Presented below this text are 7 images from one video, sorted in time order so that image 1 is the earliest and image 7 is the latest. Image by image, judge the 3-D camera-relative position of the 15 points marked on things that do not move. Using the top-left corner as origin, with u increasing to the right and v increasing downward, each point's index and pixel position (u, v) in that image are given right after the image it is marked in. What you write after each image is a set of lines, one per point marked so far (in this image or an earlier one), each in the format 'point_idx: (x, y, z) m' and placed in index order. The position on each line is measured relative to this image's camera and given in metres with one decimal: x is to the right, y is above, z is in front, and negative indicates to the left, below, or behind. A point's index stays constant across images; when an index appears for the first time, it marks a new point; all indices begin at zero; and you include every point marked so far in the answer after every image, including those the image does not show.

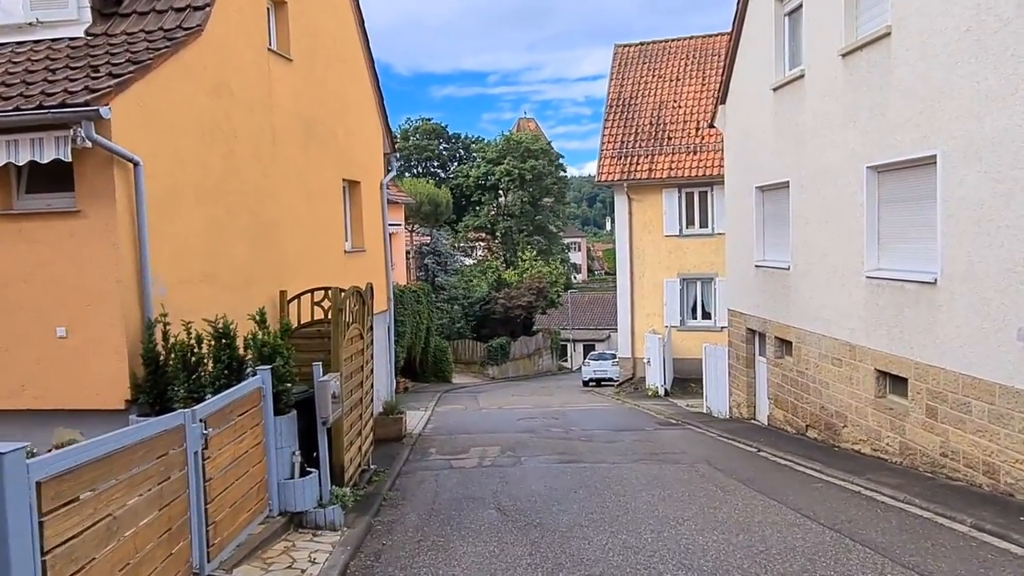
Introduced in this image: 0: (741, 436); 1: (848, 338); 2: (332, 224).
0: (+4.2, -2.7, +14.4) m
1: (+5.2, -0.8, +11.9) m
2: (-3.0, +1.1, +13.1) m
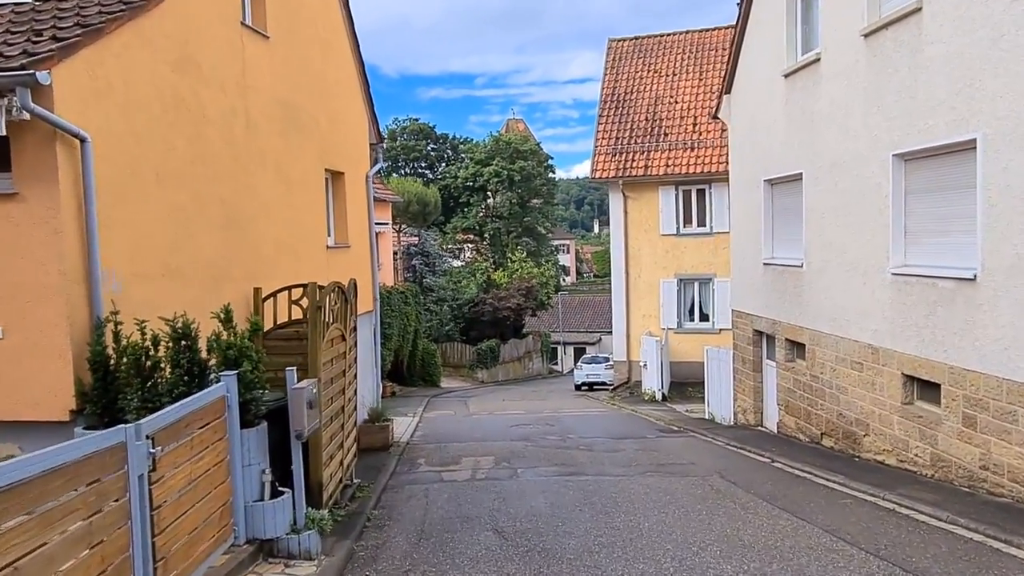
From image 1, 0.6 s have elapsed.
0: (+4.1, -2.7, +13.6) m
1: (+5.1, -0.7, +11.1) m
2: (-3.1, +1.1, +12.2) m
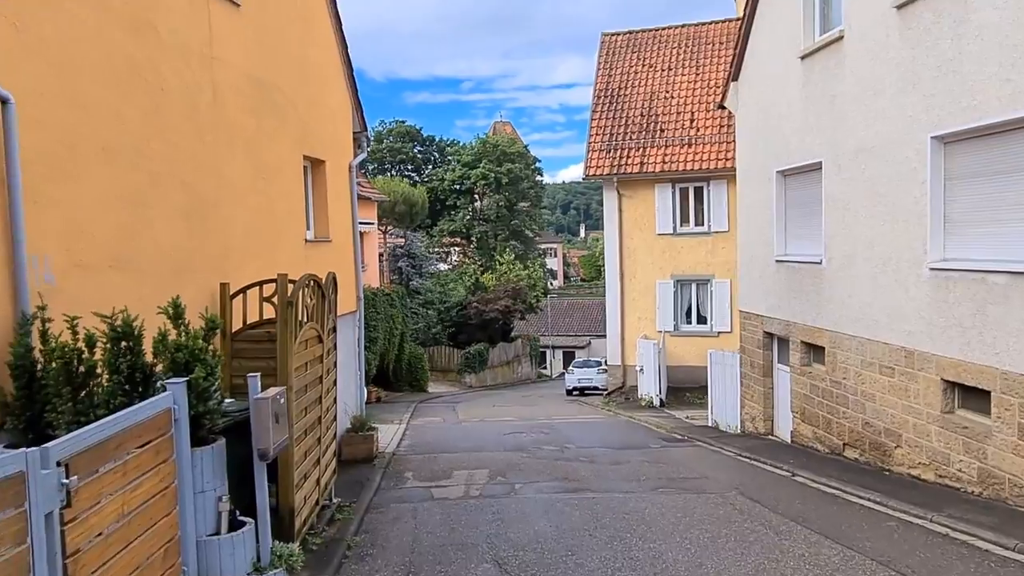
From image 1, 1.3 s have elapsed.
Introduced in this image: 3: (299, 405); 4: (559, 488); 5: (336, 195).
0: (+4.1, -2.7, +12.5) m
1: (+5.1, -0.7, +10.1) m
2: (-3.1, +1.1, +11.0) m
3: (-1.8, -1.0, +6.7) m
4: (+0.6, -2.6, +10.1) m
5: (-3.0, +1.6, +13.2) m
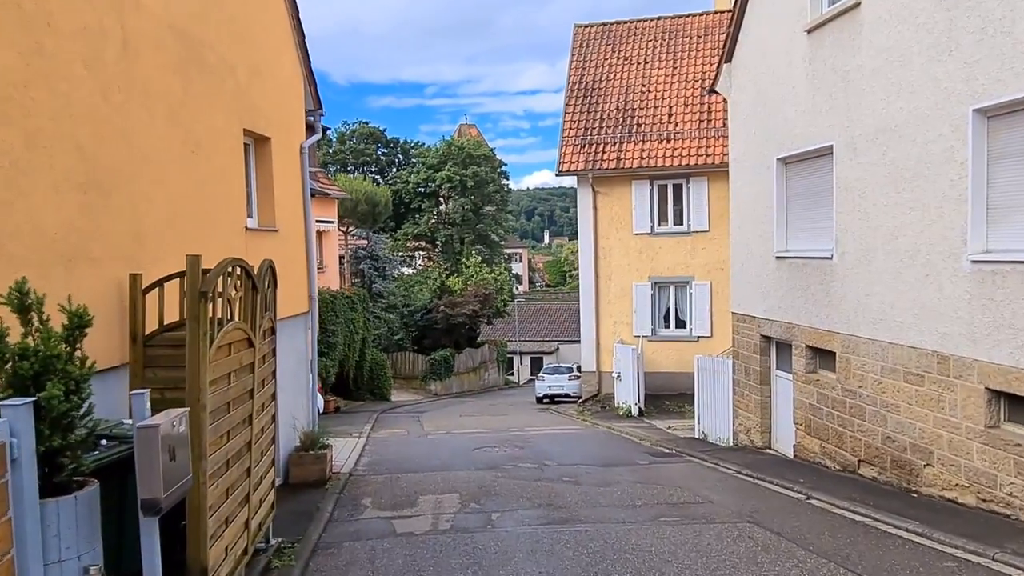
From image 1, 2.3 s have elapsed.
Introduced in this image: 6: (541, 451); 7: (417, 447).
0: (+3.7, -2.7, +11.2) m
1: (+4.8, -0.7, +8.8) m
2: (-3.4, +1.2, +9.4) m
3: (-2.0, -0.9, +5.1) m
4: (+0.3, -2.5, +8.6) m
5: (-3.4, +1.6, +11.5) m
6: (+0.5, -3.1, +14.6) m
7: (-1.9, -3.2, +15.9) m
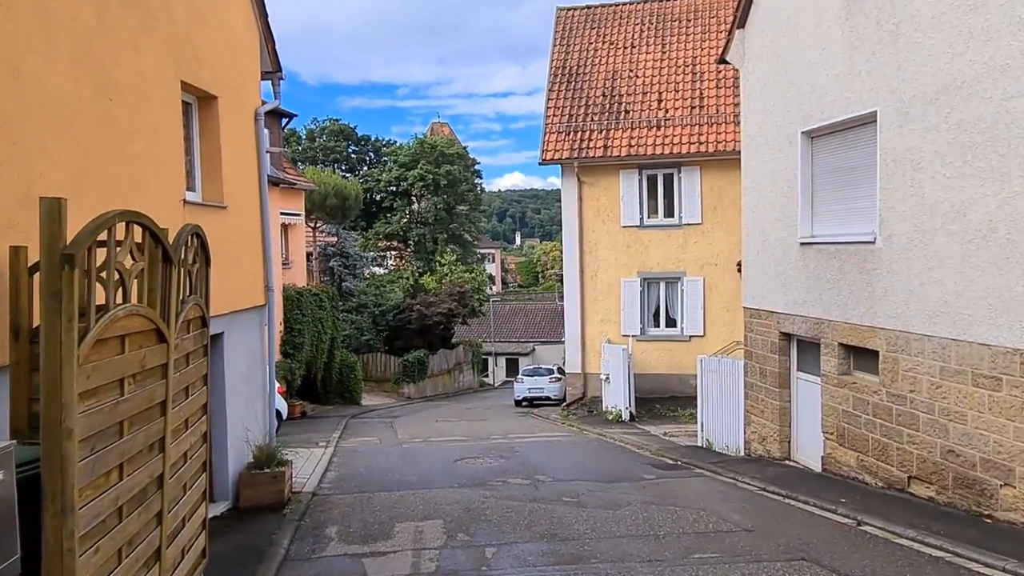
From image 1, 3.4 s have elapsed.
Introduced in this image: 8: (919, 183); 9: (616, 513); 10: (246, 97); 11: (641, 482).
0: (+3.6, -2.5, +9.7) m
1: (+4.8, -0.5, +7.4) m
2: (-3.5, +1.3, +7.6) m
3: (-1.8, -0.8, +3.4) m
4: (+0.3, -2.4, +7.0) m
5: (-3.5, +1.8, +9.8) m
6: (+0.3, -2.9, +13.0) m
7: (-2.2, -3.1, +14.2) m
8: (+4.5, +1.1, +8.6) m
9: (+1.2, -2.5, +8.8) m
10: (-3.5, +2.5, +10.3) m
11: (+1.8, -2.7, +10.9) m
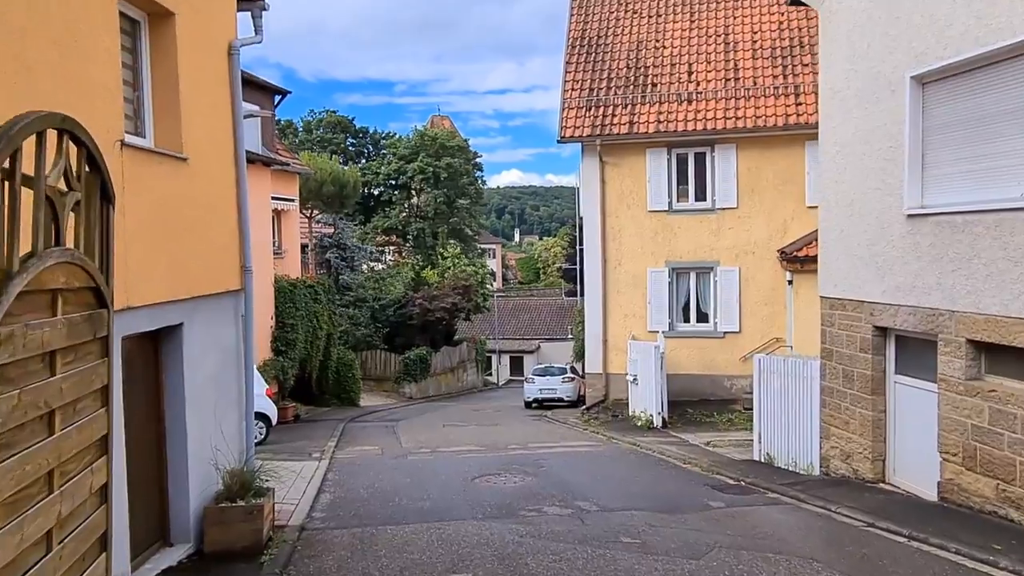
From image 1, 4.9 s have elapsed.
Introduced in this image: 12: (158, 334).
0: (+4.0, -2.3, +7.5) m
1: (+5.2, -0.4, +5.2) m
2: (-3.0, +1.5, +5.4) m
3: (-1.4, -0.6, +1.2) m
4: (+0.8, -2.2, +4.8) m
5: (-3.0, +2.0, +7.6) m
6: (+0.7, -2.7, +10.8) m
7: (-1.8, -2.9, +12.0) m
8: (+5.0, +1.3, +6.5) m
9: (+1.6, -2.3, +6.6) m
10: (-3.1, +2.7, +8.1) m
11: (+2.2, -2.5, +8.8) m
12: (-3.2, -0.4, +7.1) m
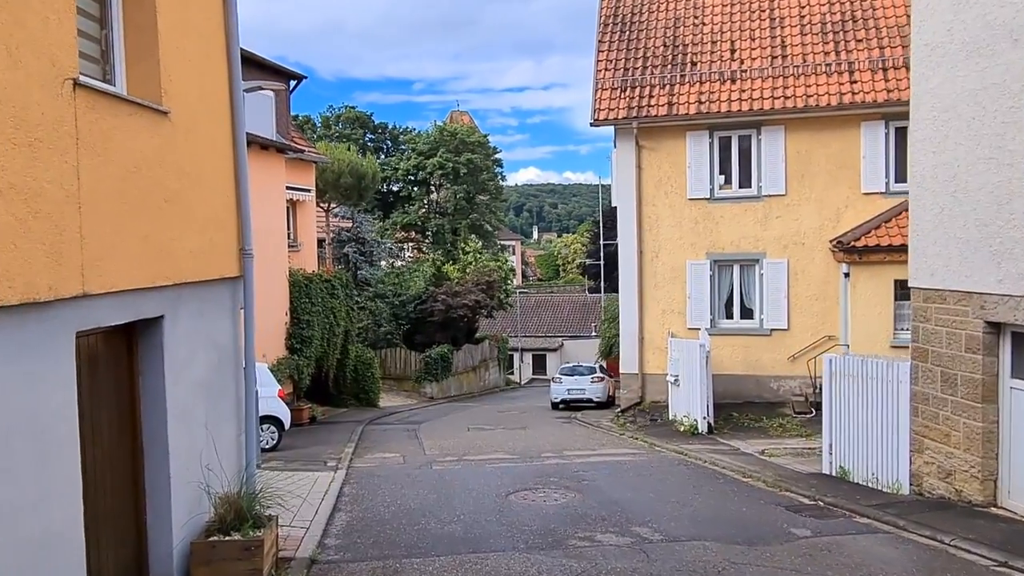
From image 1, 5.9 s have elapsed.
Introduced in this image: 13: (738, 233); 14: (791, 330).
0: (+4.5, -2.2, +6.0) m
1: (+5.6, -0.2, +3.7) m
2: (-2.6, +1.7, +4.1) m
3: (-1.1, -0.5, -0.1) m
4: (+1.1, -2.1, +3.4) m
5: (-2.6, +2.1, +6.2) m
6: (+1.2, -2.6, +9.4) m
7: (-1.3, -2.8, +10.7) m
8: (+5.4, +1.4, +5.0) m
9: (+2.0, -2.2, +5.2) m
10: (-2.6, +2.9, +6.8) m
11: (+2.7, -2.4, +7.3) m
12: (-2.8, -0.3, +5.7) m
13: (+5.5, +1.4, +19.1) m
14: (+6.8, -1.0, +18.9) m
